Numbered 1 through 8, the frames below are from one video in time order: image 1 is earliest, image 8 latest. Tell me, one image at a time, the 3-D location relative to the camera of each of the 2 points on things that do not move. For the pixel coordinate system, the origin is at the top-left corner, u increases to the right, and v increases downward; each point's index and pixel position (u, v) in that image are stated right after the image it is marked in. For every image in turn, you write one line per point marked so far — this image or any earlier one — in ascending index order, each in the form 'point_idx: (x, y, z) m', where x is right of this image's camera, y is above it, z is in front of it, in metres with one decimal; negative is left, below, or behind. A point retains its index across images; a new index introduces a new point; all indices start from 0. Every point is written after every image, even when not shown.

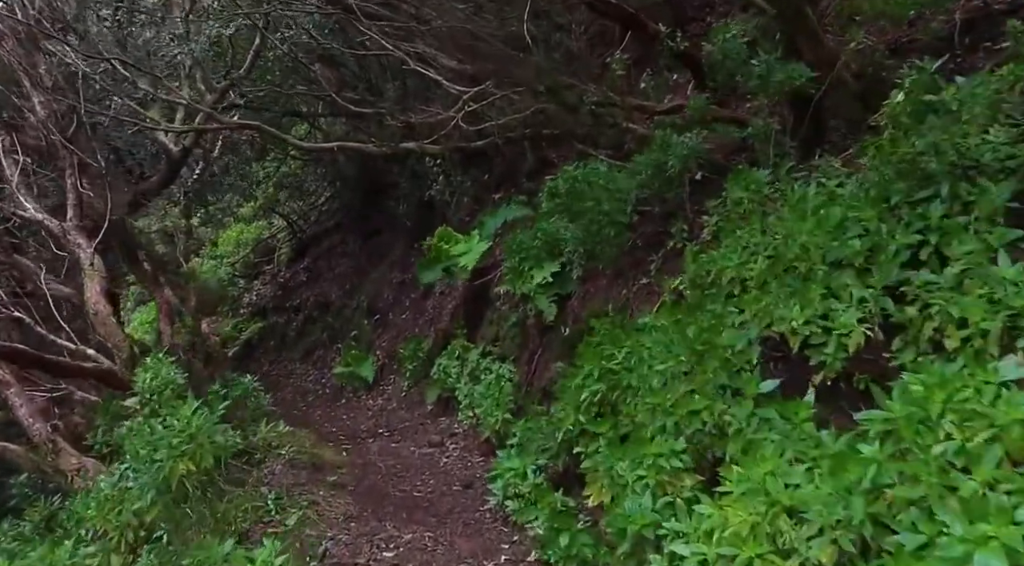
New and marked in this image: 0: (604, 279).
0: (+0.8, 0.0, +7.5) m
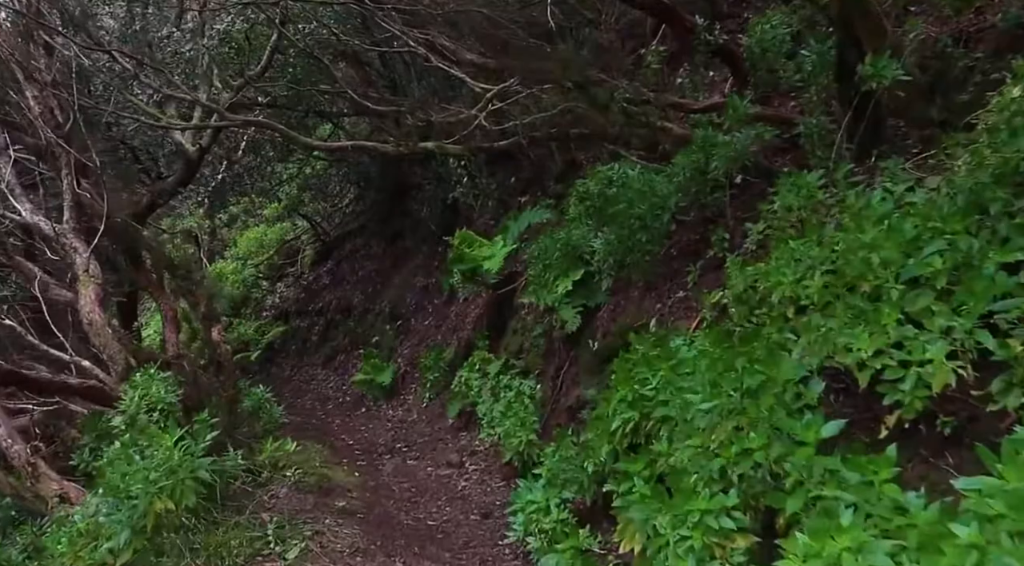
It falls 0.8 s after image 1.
0: (+1.0, -0.1, +7.0) m
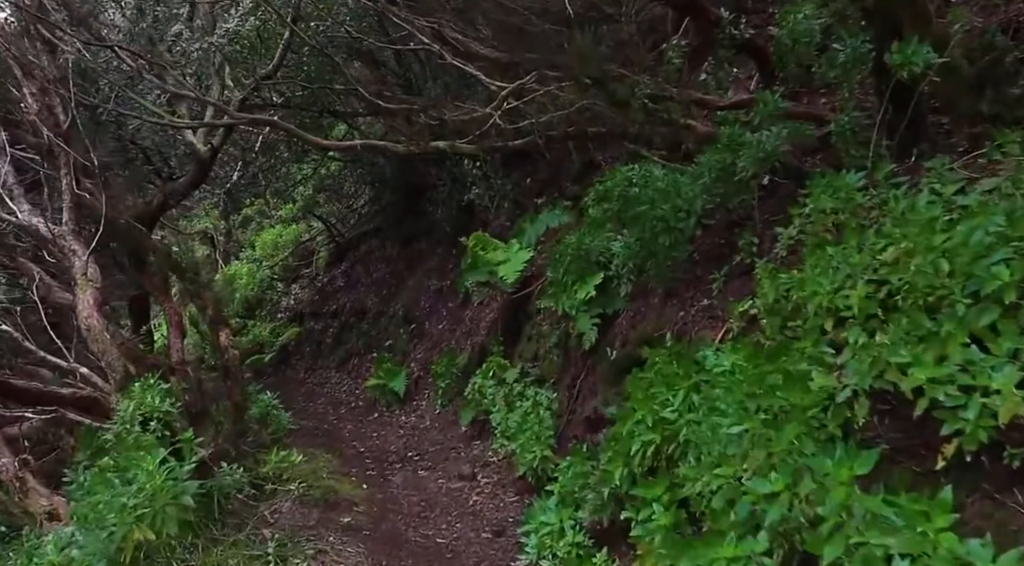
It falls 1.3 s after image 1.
0: (+1.1, -0.1, +6.6) m
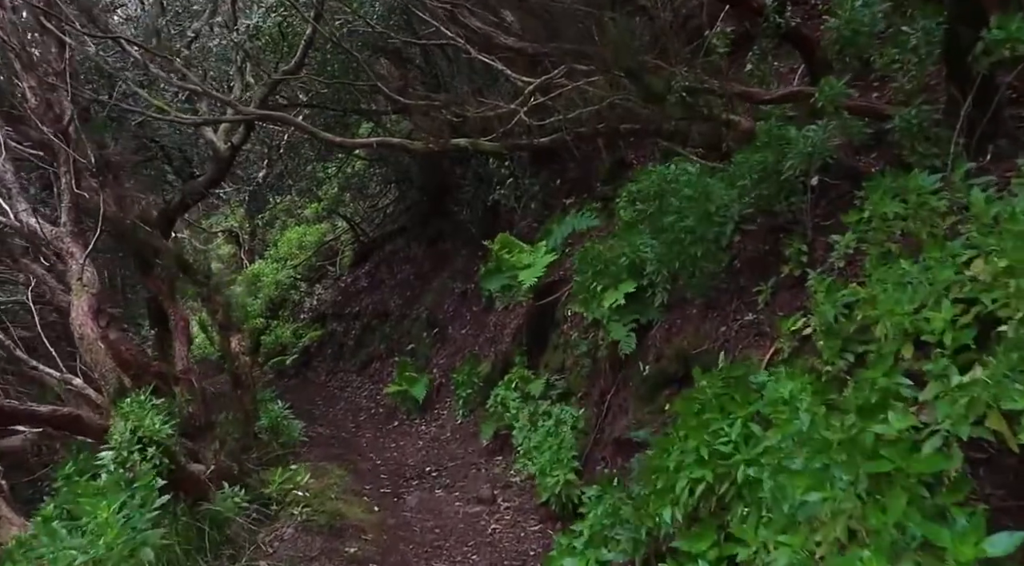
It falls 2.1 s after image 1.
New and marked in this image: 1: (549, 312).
0: (+1.2, -0.2, +6.1) m
1: (+0.4, -0.3, +9.3) m
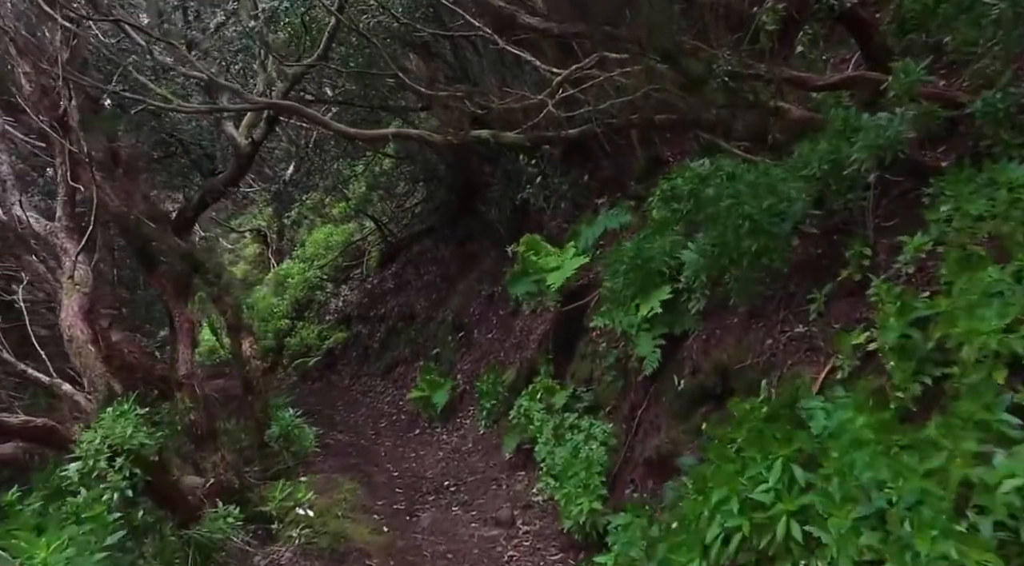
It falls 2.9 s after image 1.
0: (+1.4, -0.2, +5.5) m
1: (+0.6, -0.3, +8.7) m
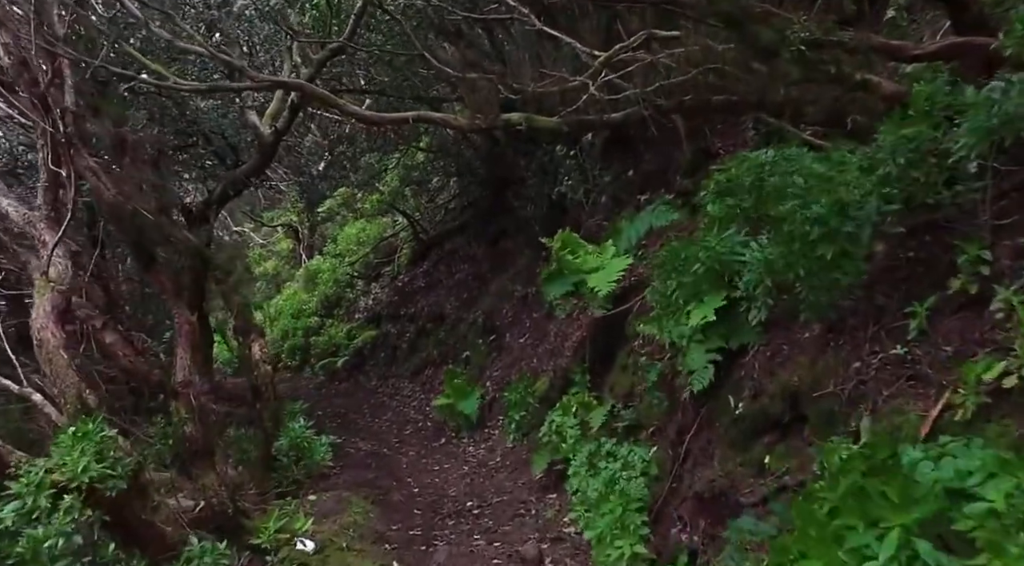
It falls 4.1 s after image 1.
0: (+1.5, -0.3, +4.6) m
1: (+0.9, -0.4, +7.9) m
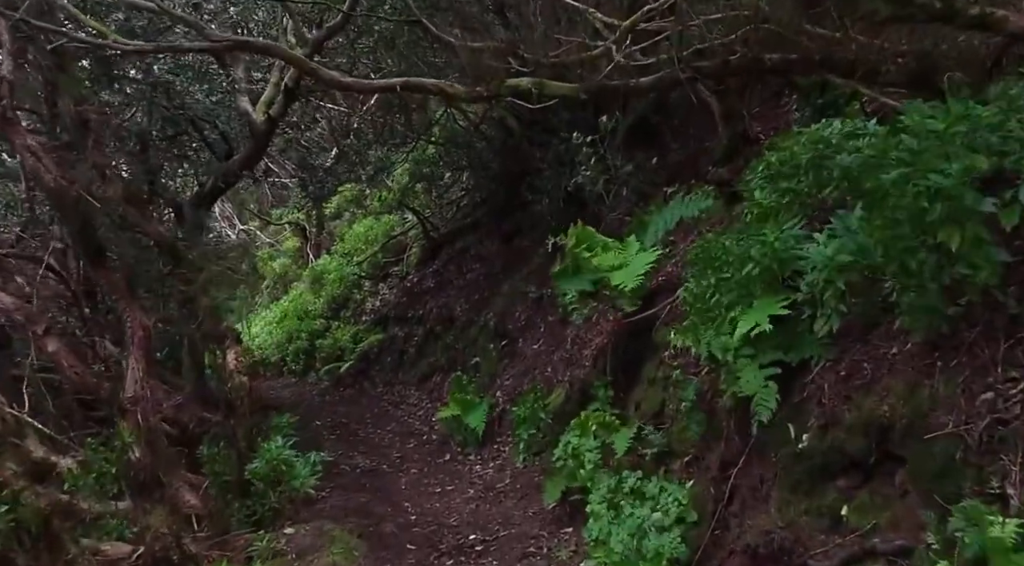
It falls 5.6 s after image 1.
0: (+1.5, -0.3, +3.6) m
1: (+1.0, -0.4, +6.9) m
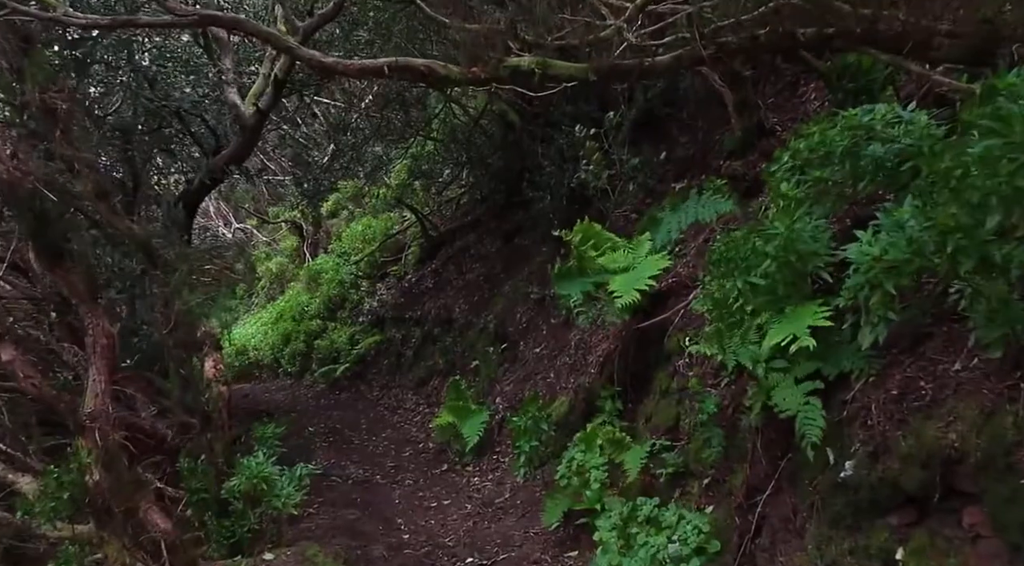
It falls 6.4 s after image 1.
0: (+1.5, -0.3, +3.1) m
1: (+1.0, -0.4, +6.4) m
